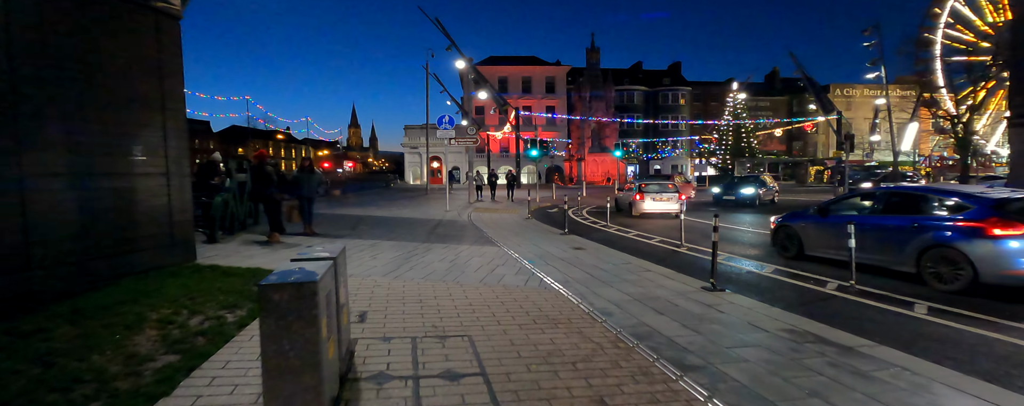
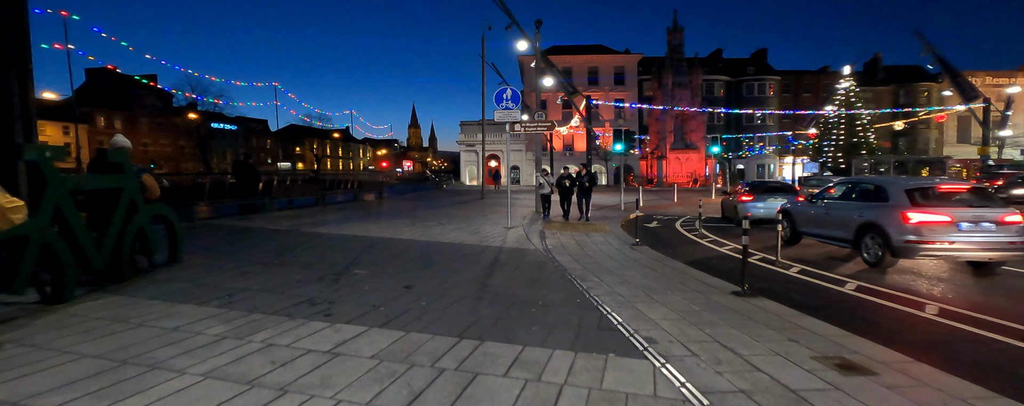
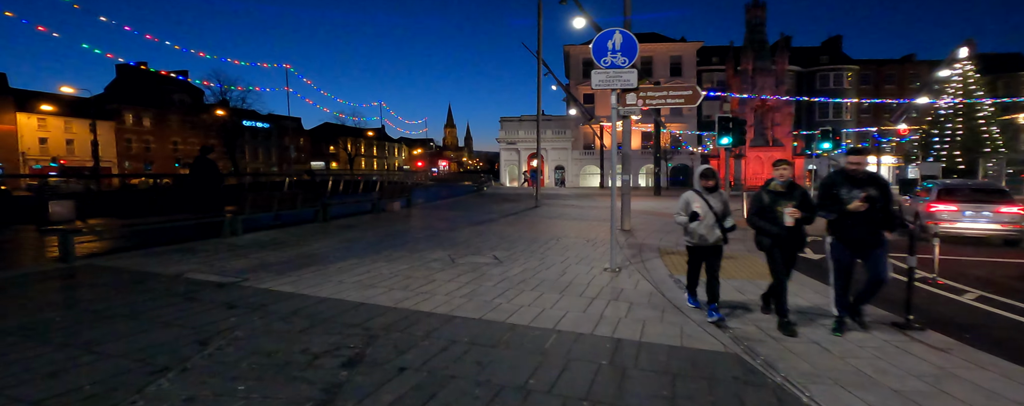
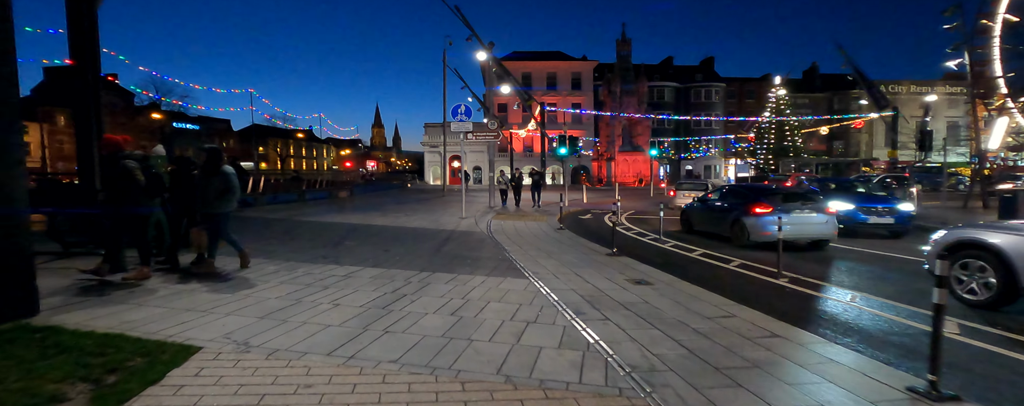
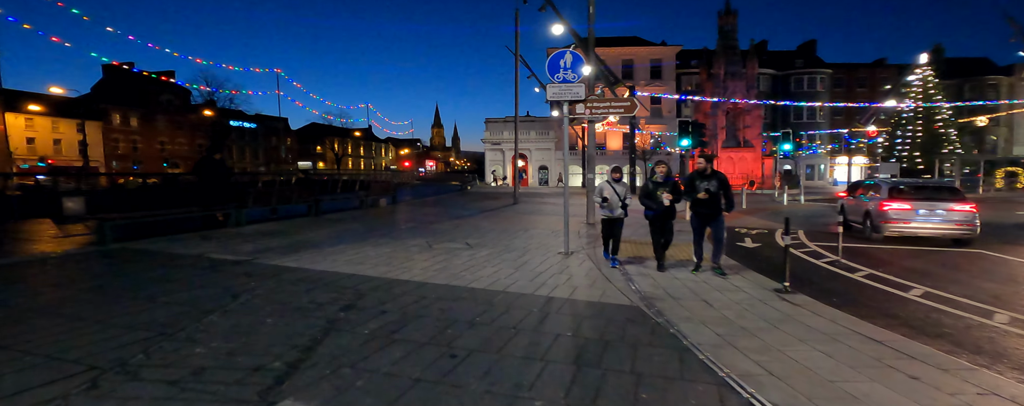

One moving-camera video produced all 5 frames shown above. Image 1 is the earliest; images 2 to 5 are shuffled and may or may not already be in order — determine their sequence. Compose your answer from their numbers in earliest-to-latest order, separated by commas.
4, 2, 5, 3
